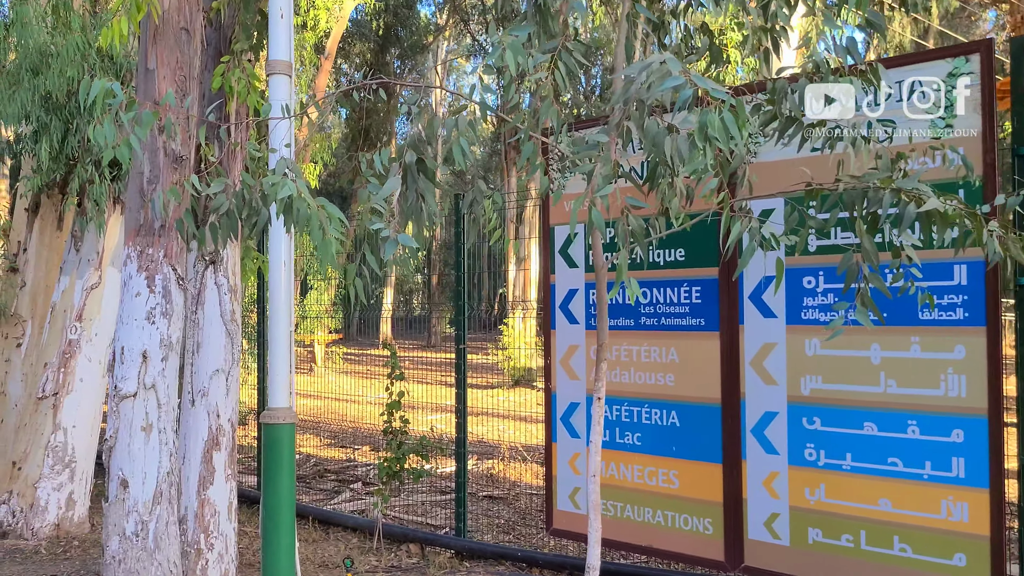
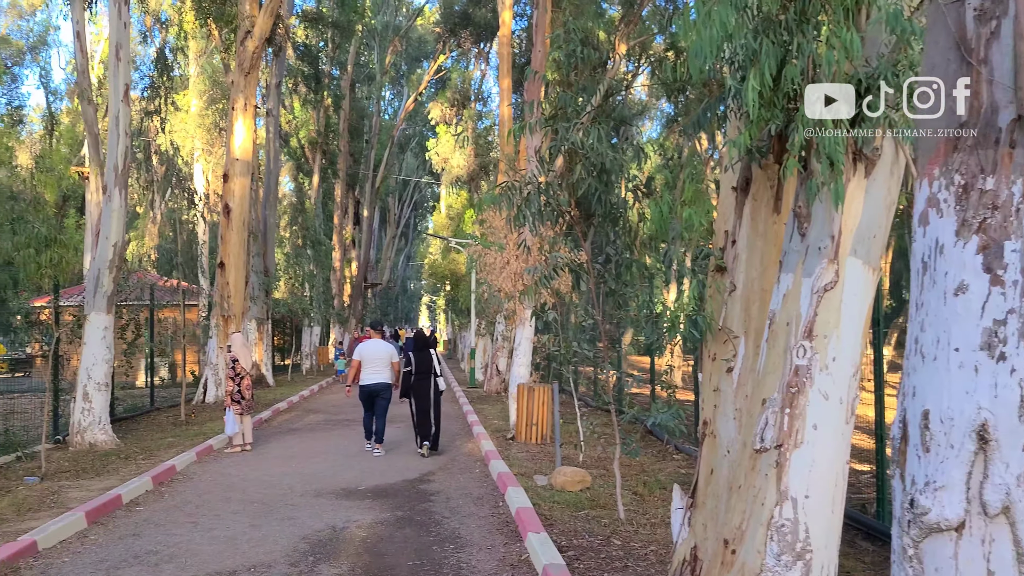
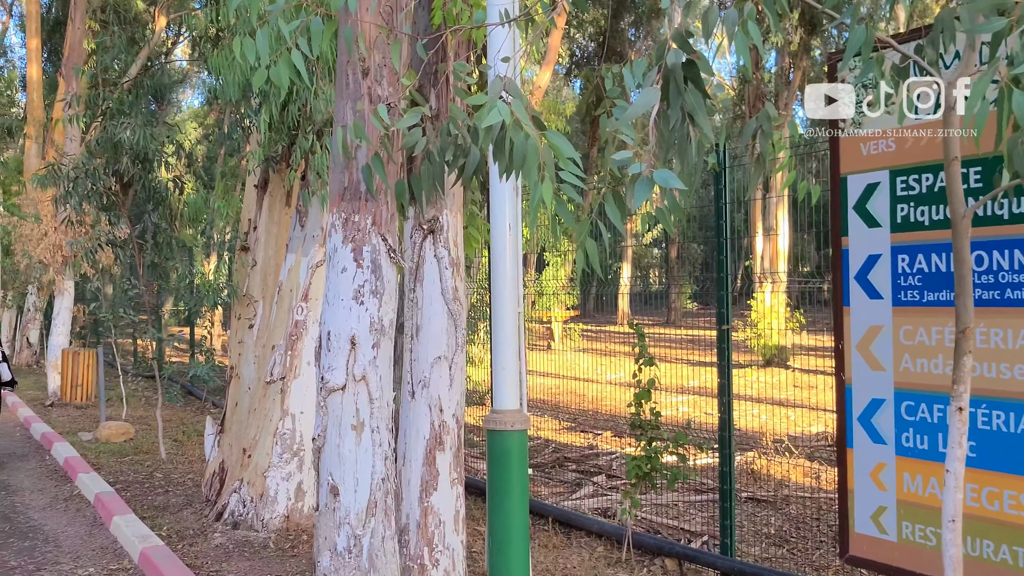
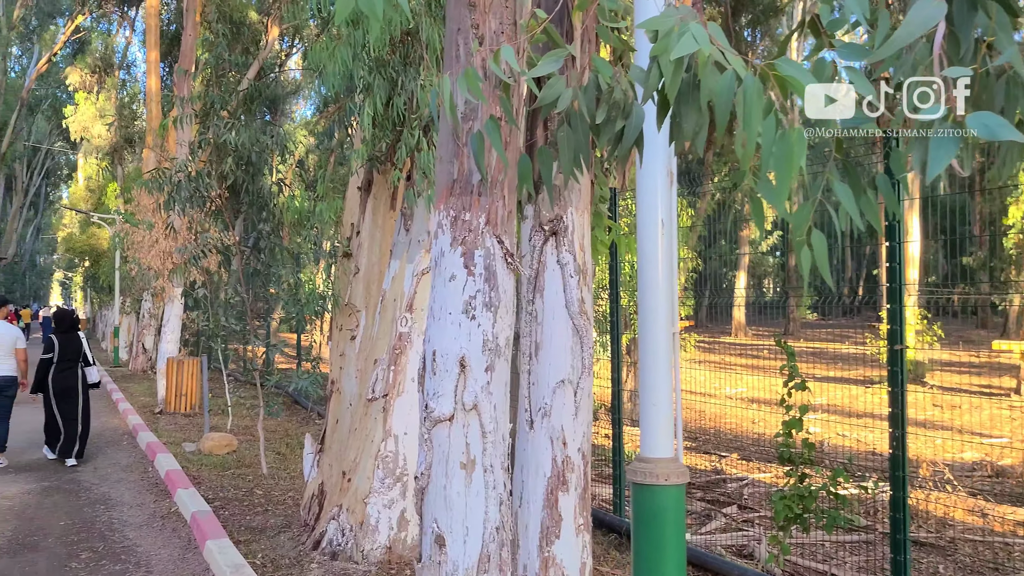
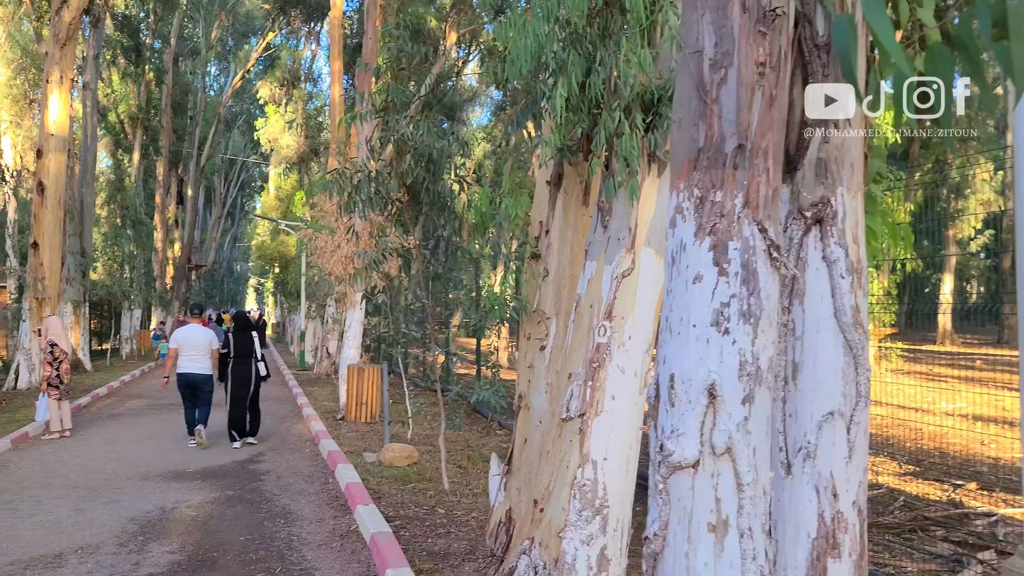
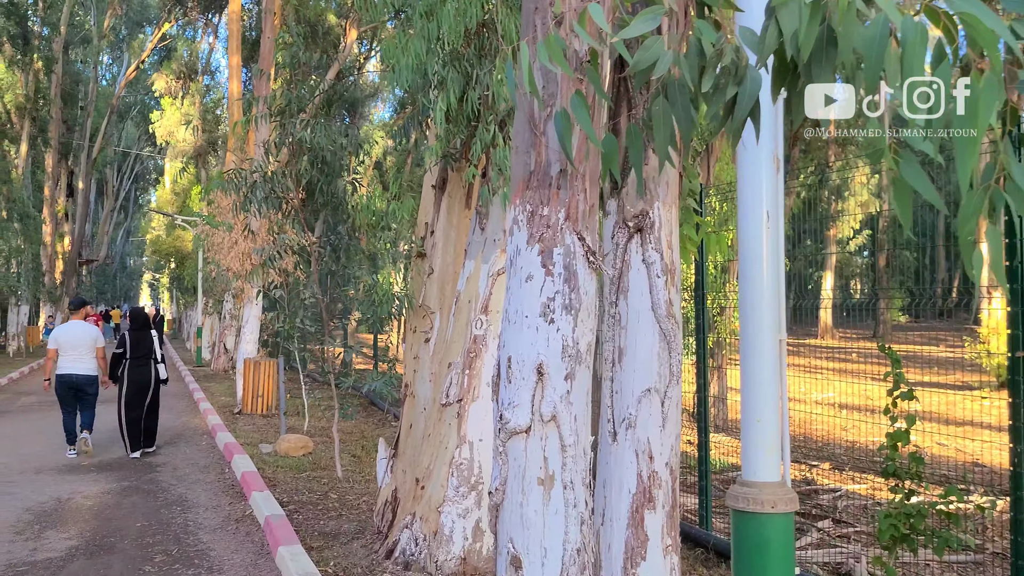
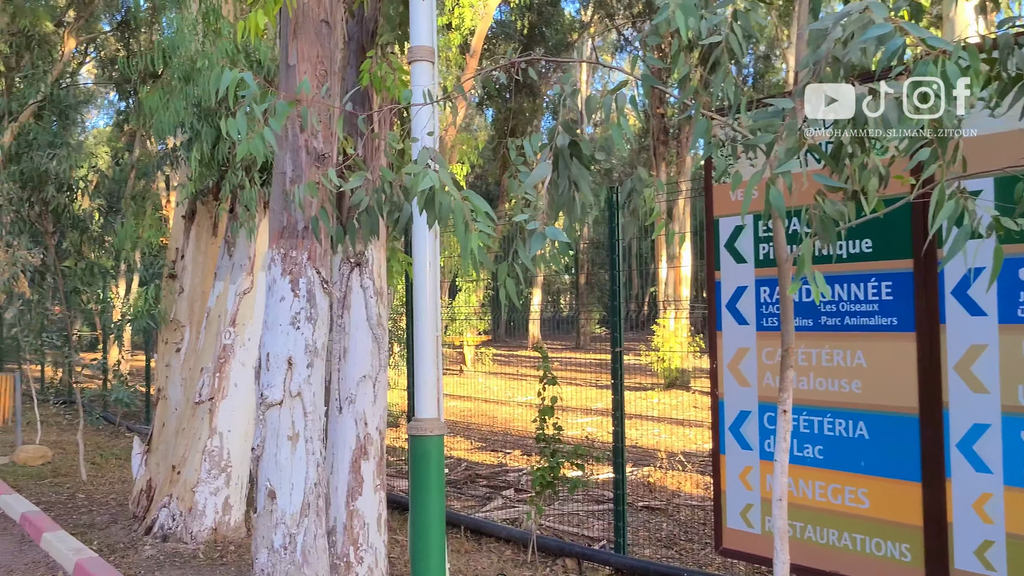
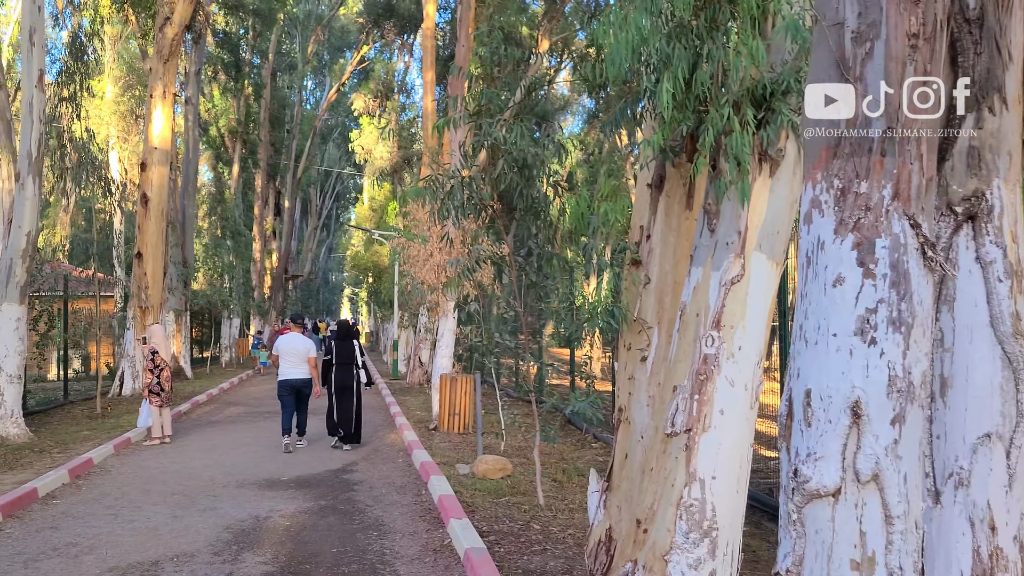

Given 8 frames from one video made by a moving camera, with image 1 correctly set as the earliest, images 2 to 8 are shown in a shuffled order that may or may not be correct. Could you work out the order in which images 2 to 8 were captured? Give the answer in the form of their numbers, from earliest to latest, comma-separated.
7, 3, 4, 6, 5, 8, 2
